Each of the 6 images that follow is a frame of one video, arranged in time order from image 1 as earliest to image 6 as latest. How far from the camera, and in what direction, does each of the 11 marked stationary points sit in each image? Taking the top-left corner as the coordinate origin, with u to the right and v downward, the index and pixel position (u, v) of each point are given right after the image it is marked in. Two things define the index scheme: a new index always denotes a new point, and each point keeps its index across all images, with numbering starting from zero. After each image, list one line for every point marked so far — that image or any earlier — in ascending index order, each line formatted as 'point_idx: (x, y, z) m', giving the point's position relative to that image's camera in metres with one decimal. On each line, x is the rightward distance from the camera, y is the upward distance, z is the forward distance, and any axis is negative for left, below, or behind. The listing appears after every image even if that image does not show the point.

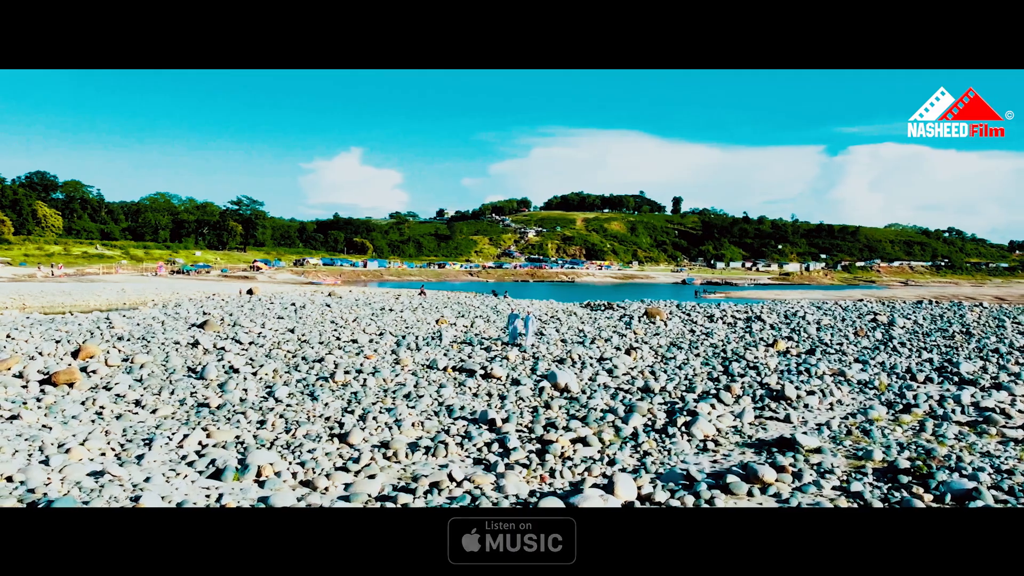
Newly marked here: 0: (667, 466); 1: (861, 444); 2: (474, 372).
0: (+1.3, -1.5, +5.2) m
1: (+3.6, -1.6, +6.1) m
2: (-0.6, -1.4, +9.8) m
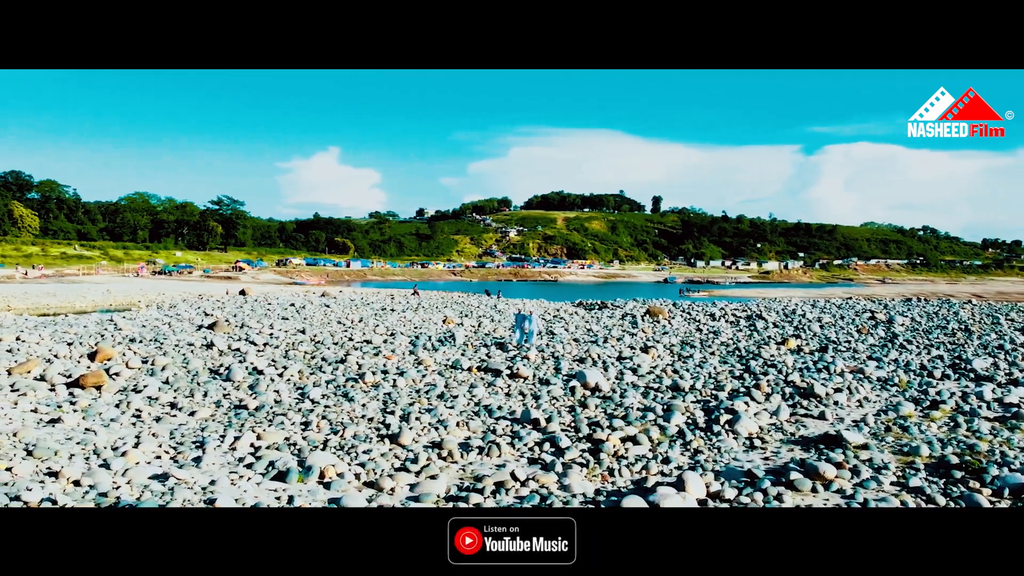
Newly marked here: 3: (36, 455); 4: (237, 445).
0: (+1.8, -1.5, +5.2) m
1: (+4.0, -1.6, +6.2) m
2: (-0.2, -1.4, +9.8) m
3: (-3.6, -1.3, +4.6) m
4: (-2.4, -1.4, +5.2) m
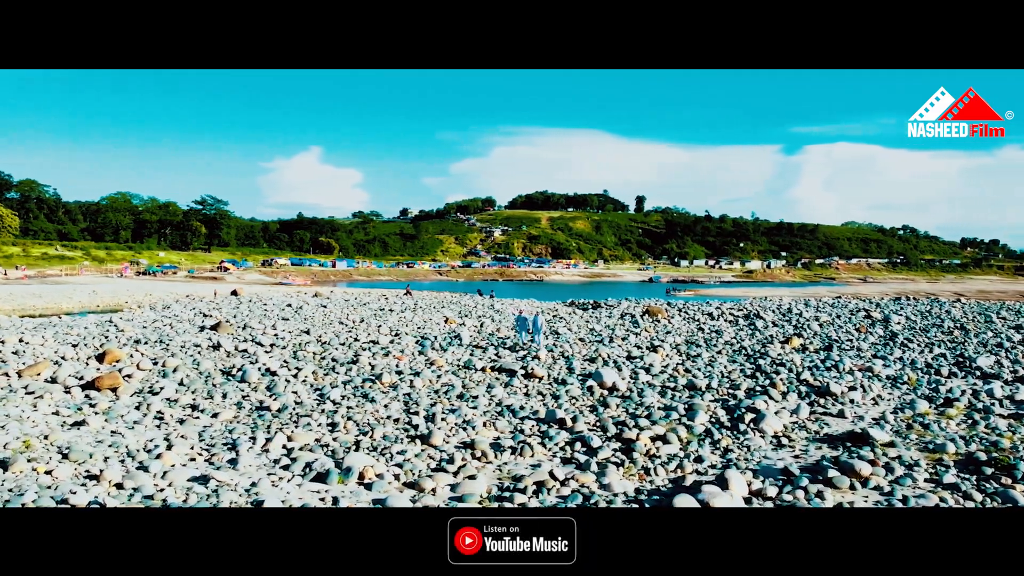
0: (+2.1, -1.5, +5.2) m
1: (+4.3, -1.5, +6.3) m
2: (0.0, -1.4, +9.8) m
3: (-3.3, -1.3, +4.5) m
4: (-2.1, -1.4, +5.2) m
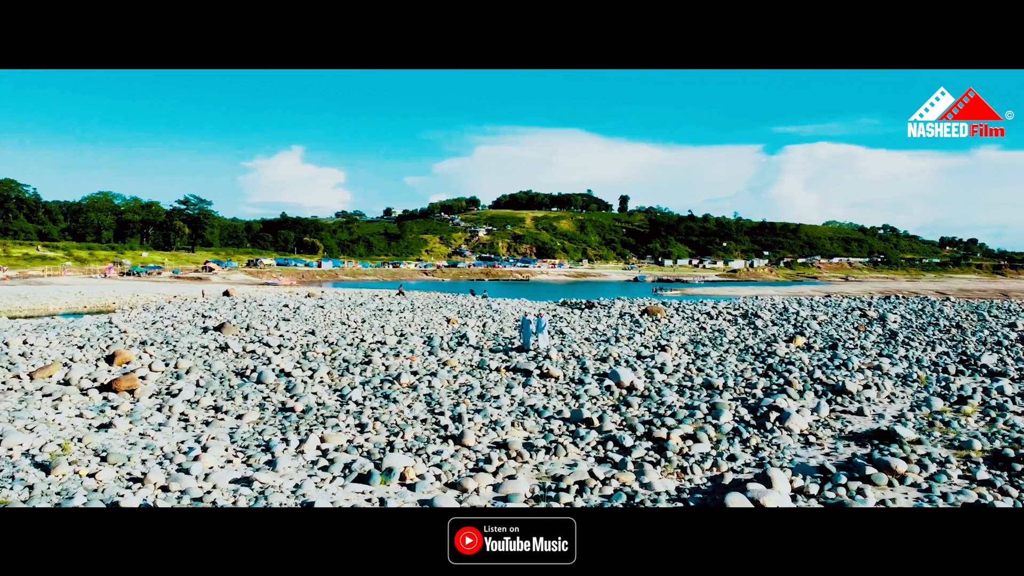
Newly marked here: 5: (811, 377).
0: (+2.4, -1.5, +5.3) m
1: (+4.6, -1.5, +6.3) m
2: (+0.3, -1.4, +9.8) m
3: (-3.0, -1.3, +4.5) m
4: (-1.8, -1.4, +5.2) m
5: (+4.9, -1.5, +9.9) m
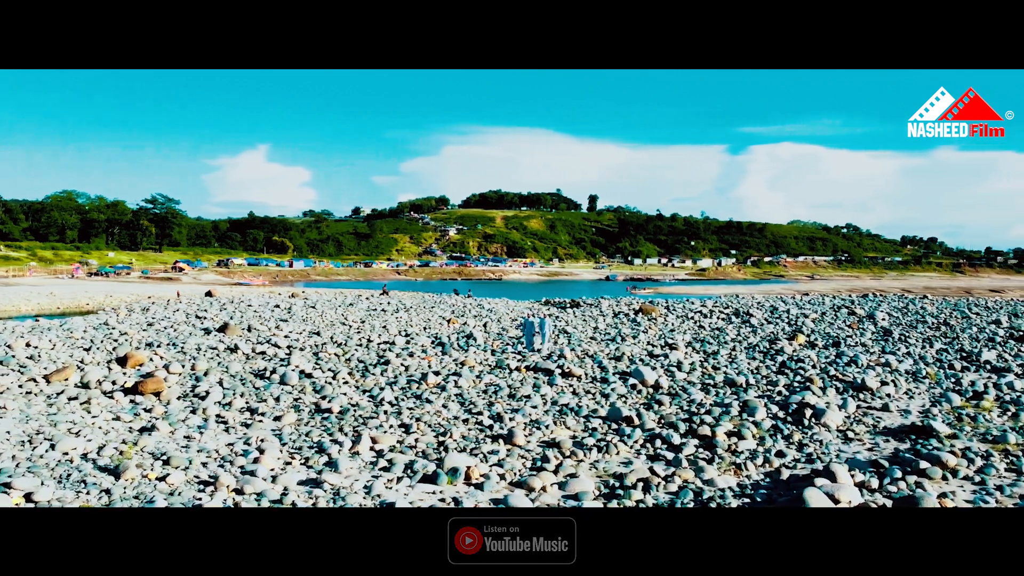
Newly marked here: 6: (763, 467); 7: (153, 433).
0: (+2.9, -1.5, +5.4) m
1: (+5.0, -1.5, +6.5) m
2: (+0.6, -1.4, +9.9) m
3: (-2.5, -1.3, +4.5) m
4: (-1.3, -1.4, +5.2) m
5: (+5.2, -1.4, +10.0) m
6: (+2.1, -1.5, +5.0) m
7: (-3.4, -1.4, +5.6) m
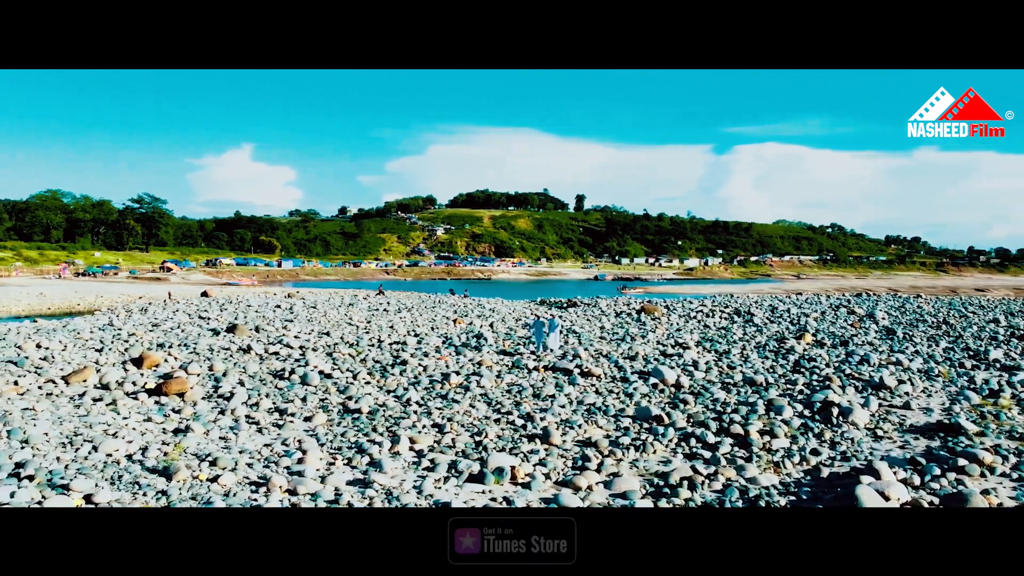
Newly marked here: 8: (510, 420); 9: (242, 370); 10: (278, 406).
0: (+3.2, -1.5, +5.4) m
1: (+5.4, -1.5, +6.5) m
2: (+0.9, -1.4, +9.9) m
3: (-2.2, -1.3, +4.5) m
4: (-1.0, -1.4, +5.2) m
5: (+5.5, -1.4, +10.1) m
6: (+2.4, -1.5, +5.1) m
7: (-3.0, -1.4, +5.6) m
8: (-0.1, -1.4, +6.4) m
9: (-4.4, -1.4, +9.9) m
10: (-2.8, -1.4, +7.2) m
